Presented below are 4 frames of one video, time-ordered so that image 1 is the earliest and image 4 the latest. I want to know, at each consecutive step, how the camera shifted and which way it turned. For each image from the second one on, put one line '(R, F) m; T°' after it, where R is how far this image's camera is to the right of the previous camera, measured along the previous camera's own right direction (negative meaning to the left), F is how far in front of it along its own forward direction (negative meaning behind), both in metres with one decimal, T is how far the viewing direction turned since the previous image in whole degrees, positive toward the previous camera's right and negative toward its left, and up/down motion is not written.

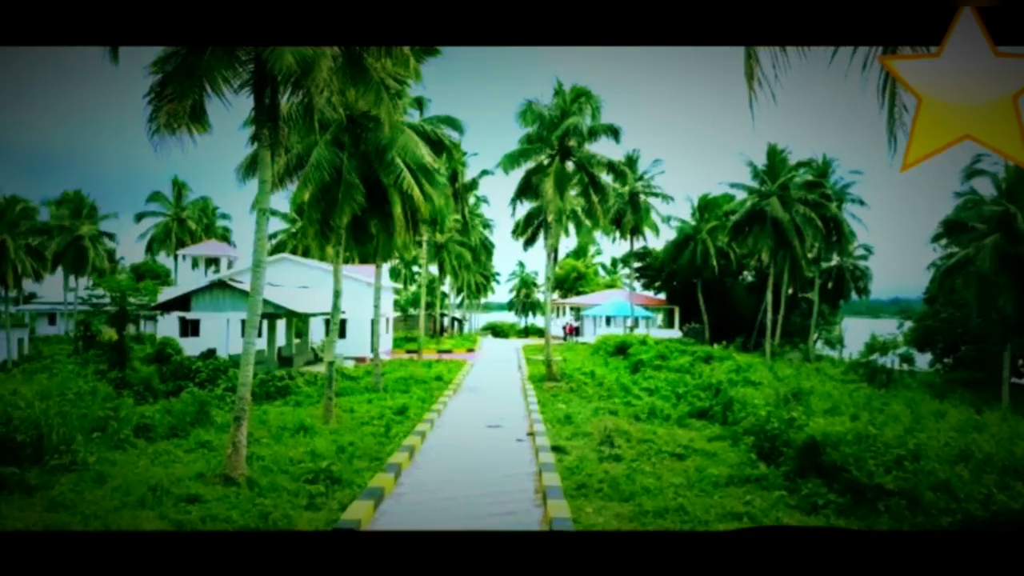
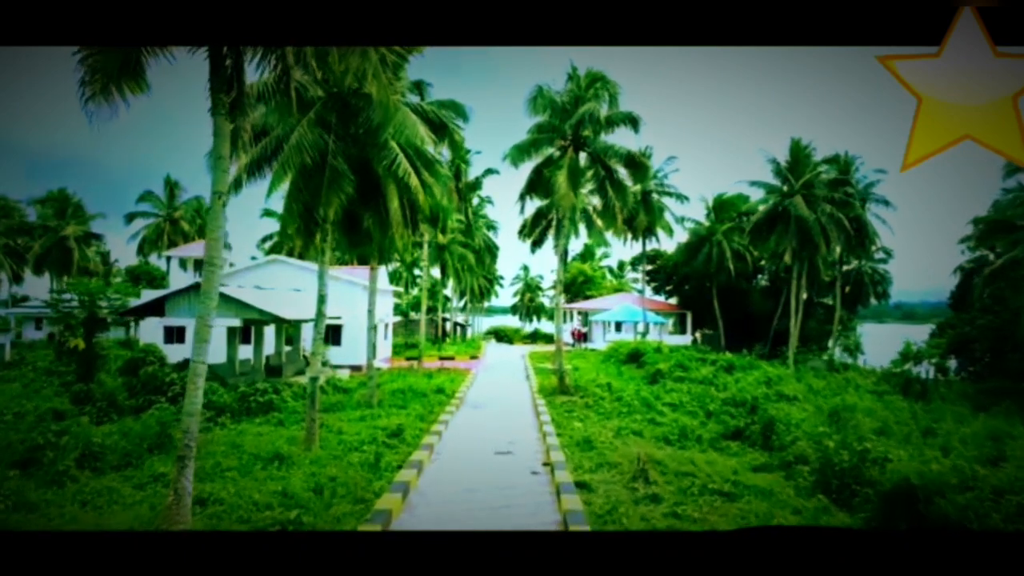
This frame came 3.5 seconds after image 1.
(-0.1, +1.0) m; 0°
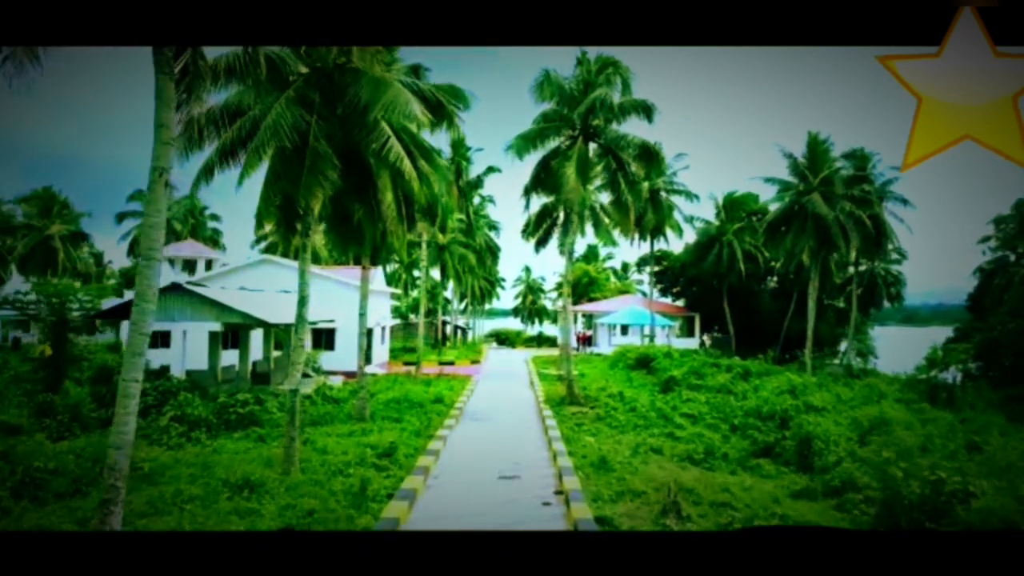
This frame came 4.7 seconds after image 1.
(-0.1, +0.8) m; 0°
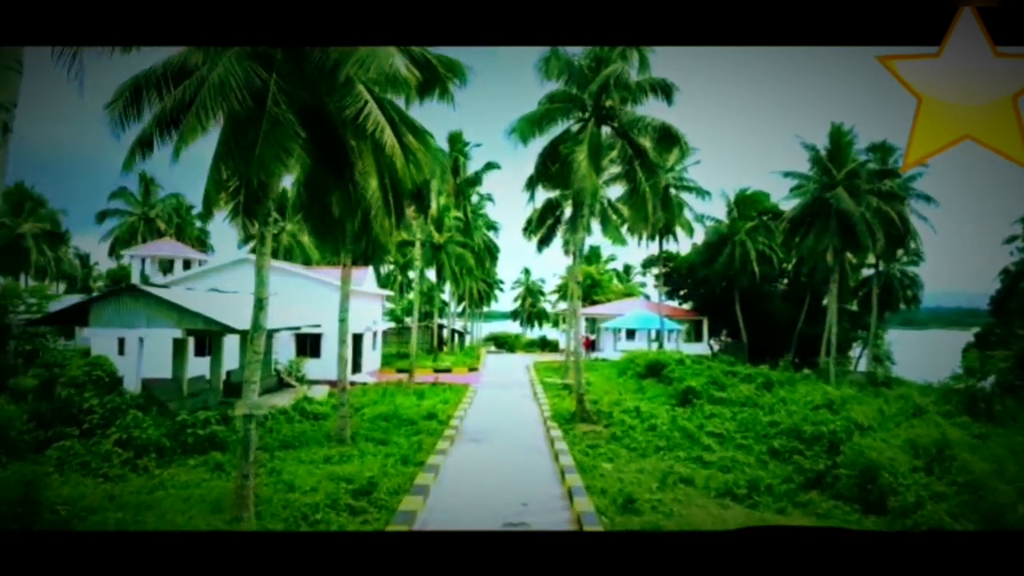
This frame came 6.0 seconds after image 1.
(-0.1, +1.1) m; 0°
